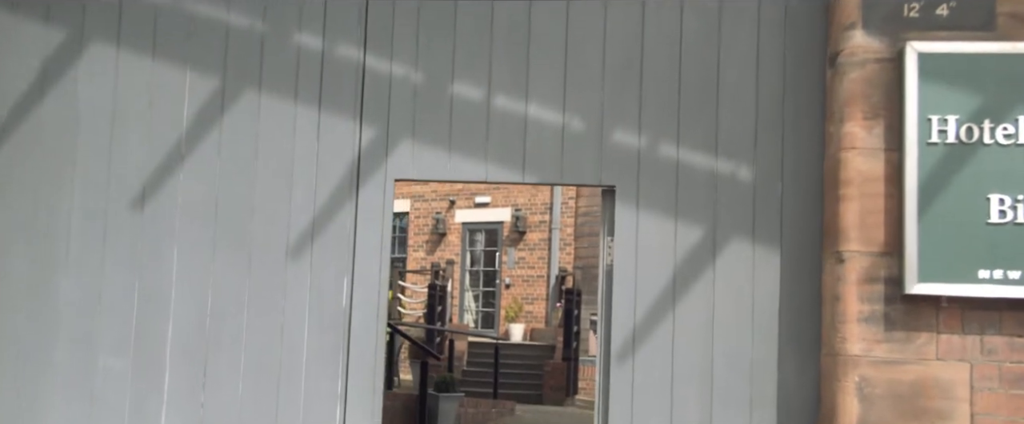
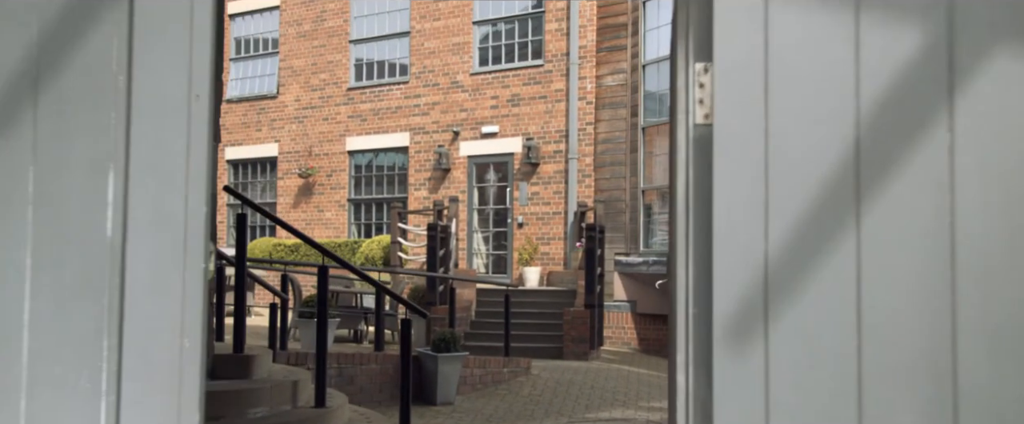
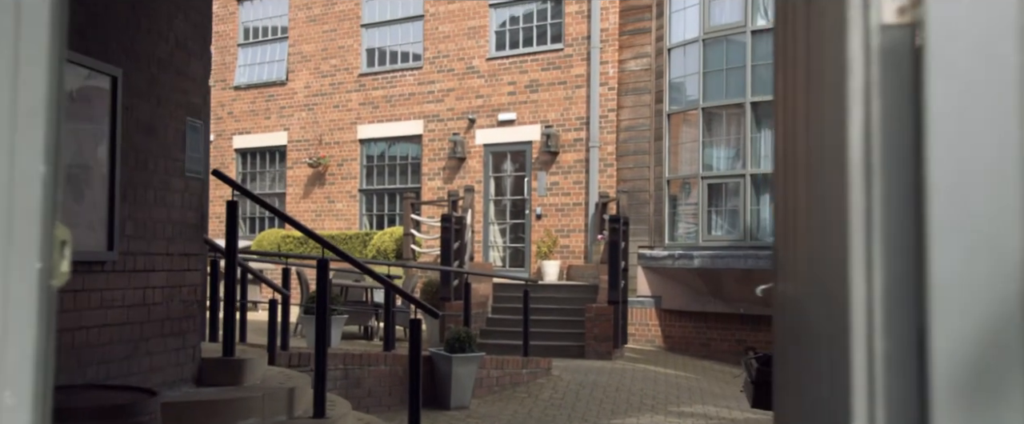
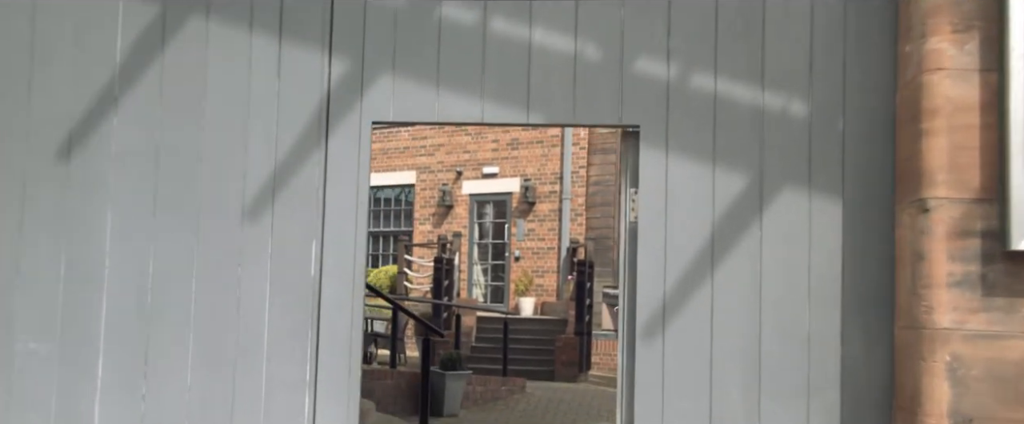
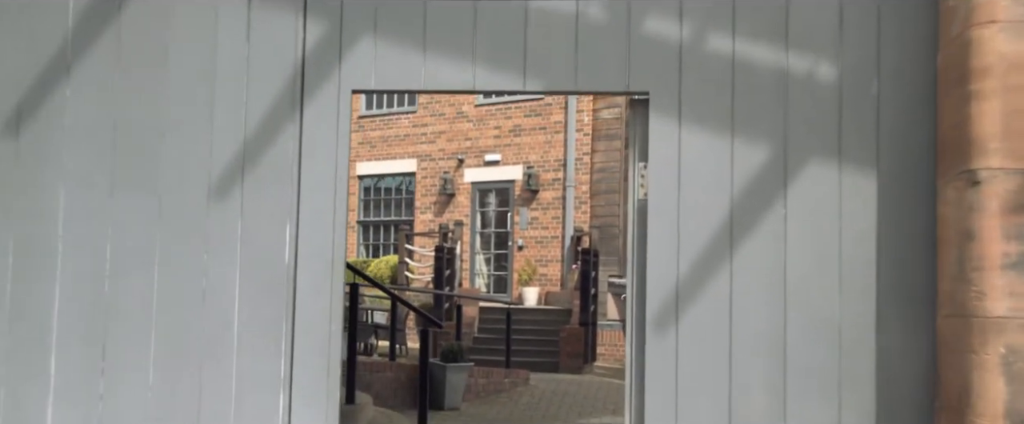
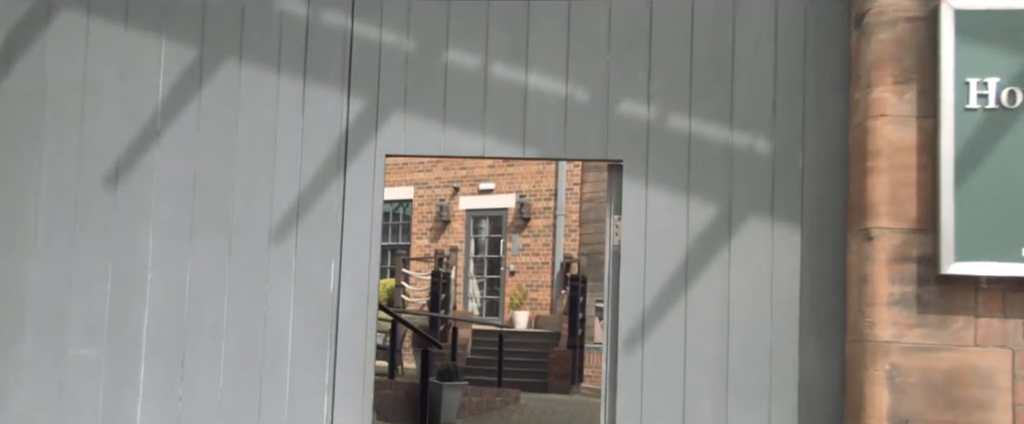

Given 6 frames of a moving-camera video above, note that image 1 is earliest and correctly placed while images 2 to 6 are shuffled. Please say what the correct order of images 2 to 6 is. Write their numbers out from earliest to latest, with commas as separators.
6, 4, 5, 2, 3
